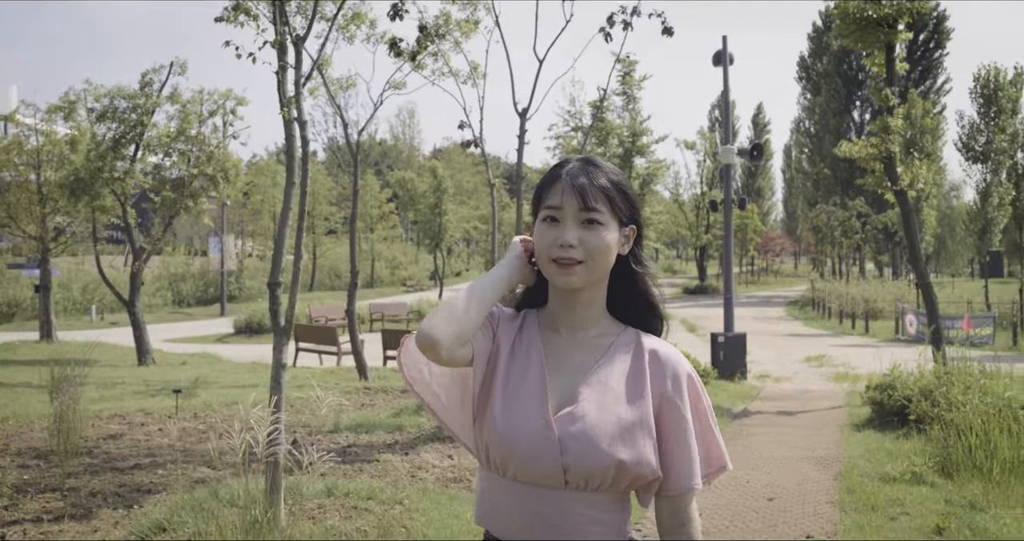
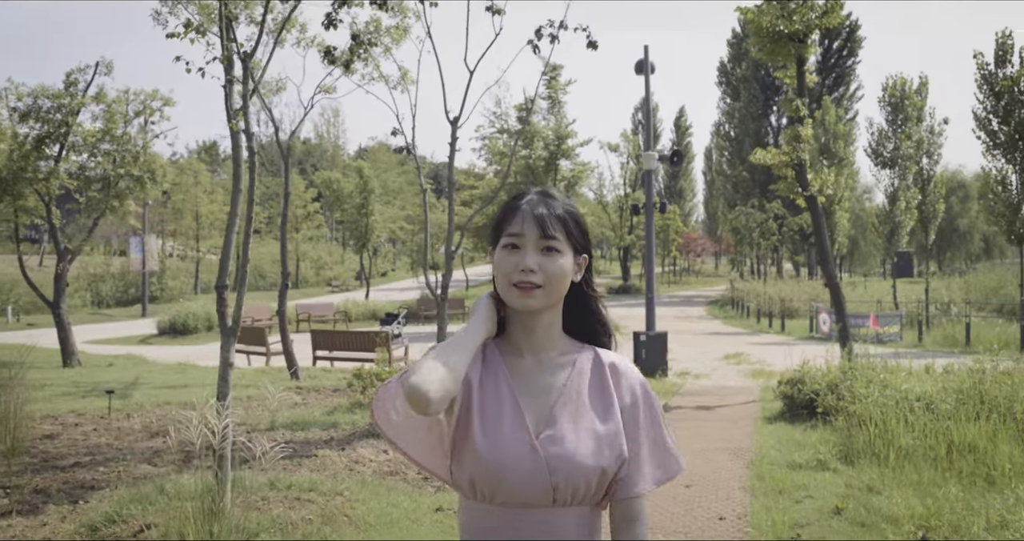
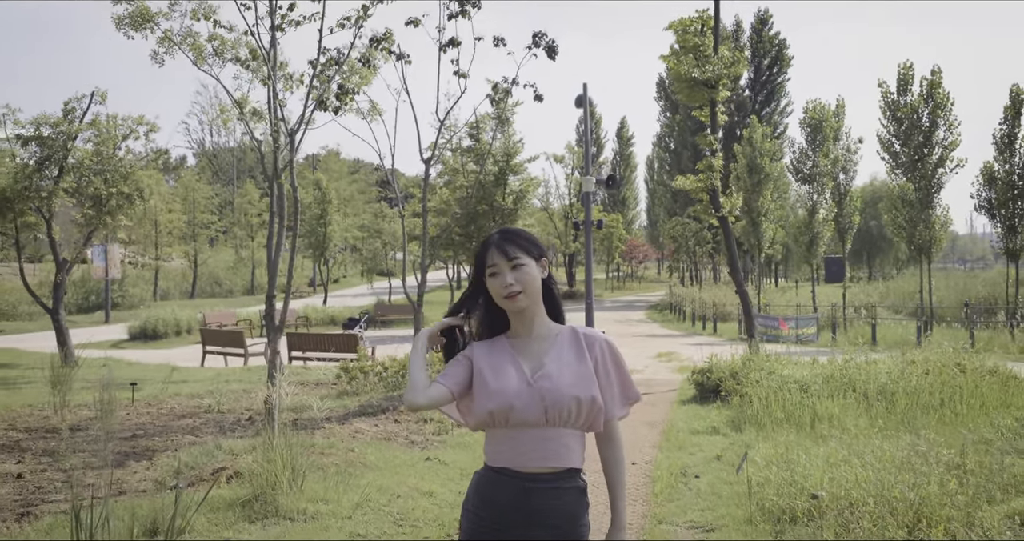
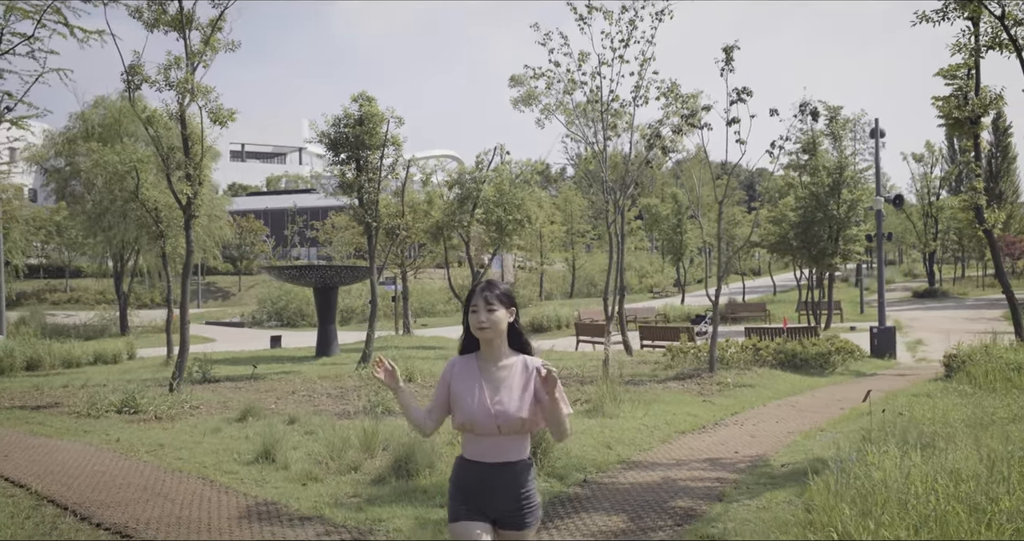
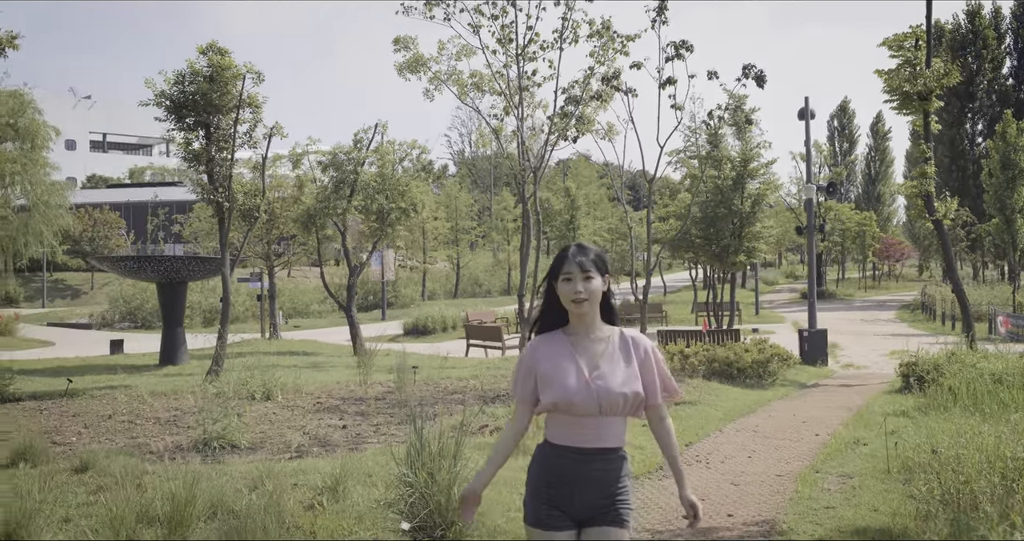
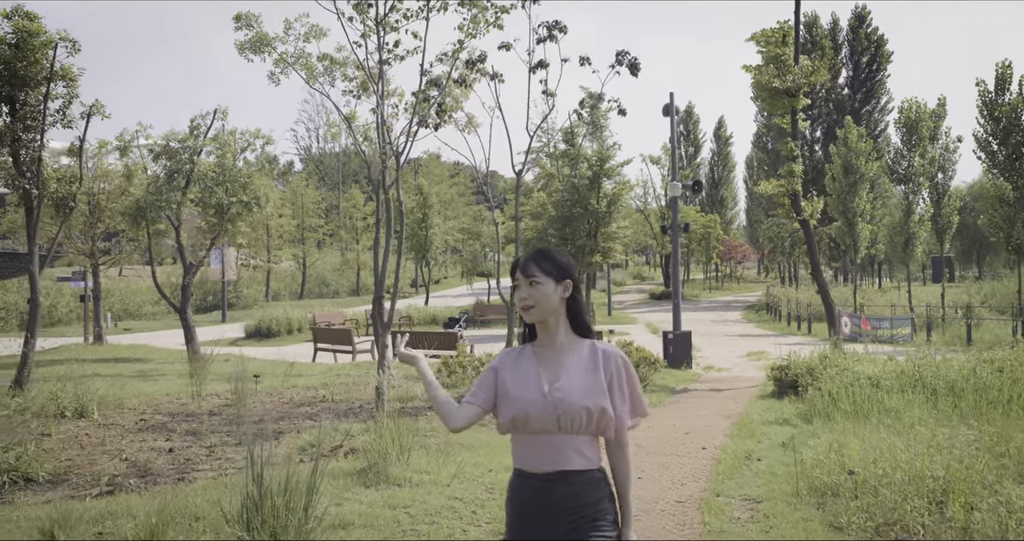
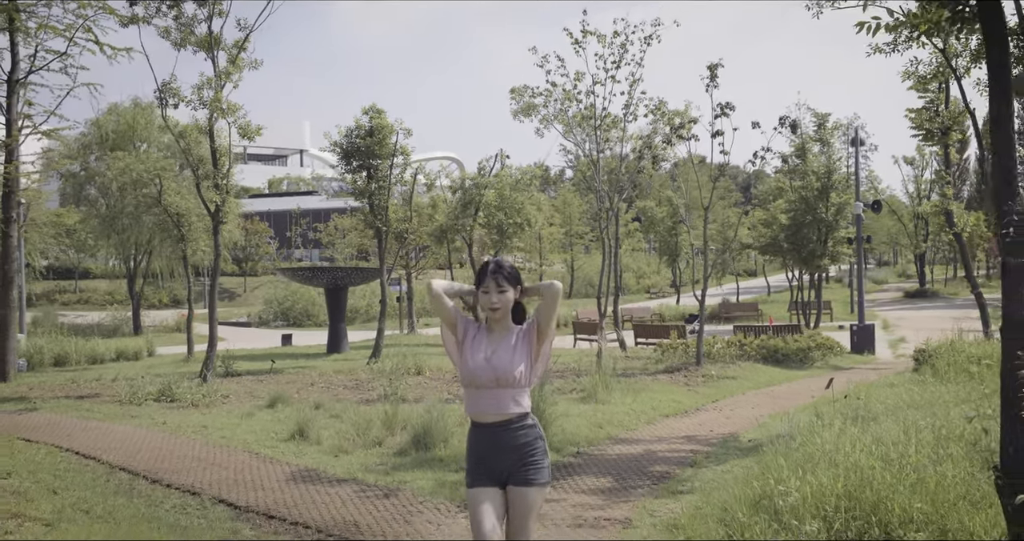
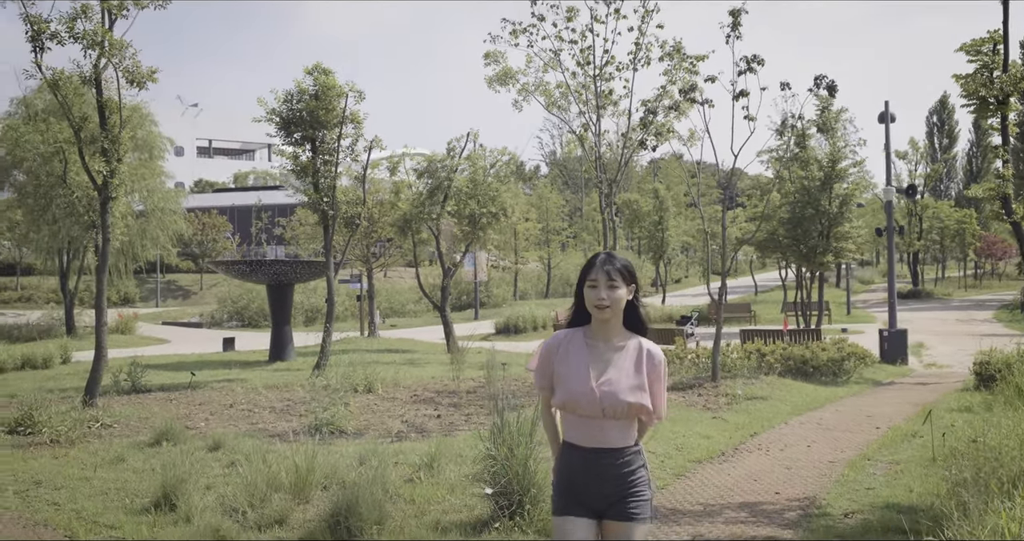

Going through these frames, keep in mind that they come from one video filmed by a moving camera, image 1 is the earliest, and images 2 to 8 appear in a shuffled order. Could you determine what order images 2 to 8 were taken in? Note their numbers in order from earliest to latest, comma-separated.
2, 3, 6, 5, 8, 4, 7
